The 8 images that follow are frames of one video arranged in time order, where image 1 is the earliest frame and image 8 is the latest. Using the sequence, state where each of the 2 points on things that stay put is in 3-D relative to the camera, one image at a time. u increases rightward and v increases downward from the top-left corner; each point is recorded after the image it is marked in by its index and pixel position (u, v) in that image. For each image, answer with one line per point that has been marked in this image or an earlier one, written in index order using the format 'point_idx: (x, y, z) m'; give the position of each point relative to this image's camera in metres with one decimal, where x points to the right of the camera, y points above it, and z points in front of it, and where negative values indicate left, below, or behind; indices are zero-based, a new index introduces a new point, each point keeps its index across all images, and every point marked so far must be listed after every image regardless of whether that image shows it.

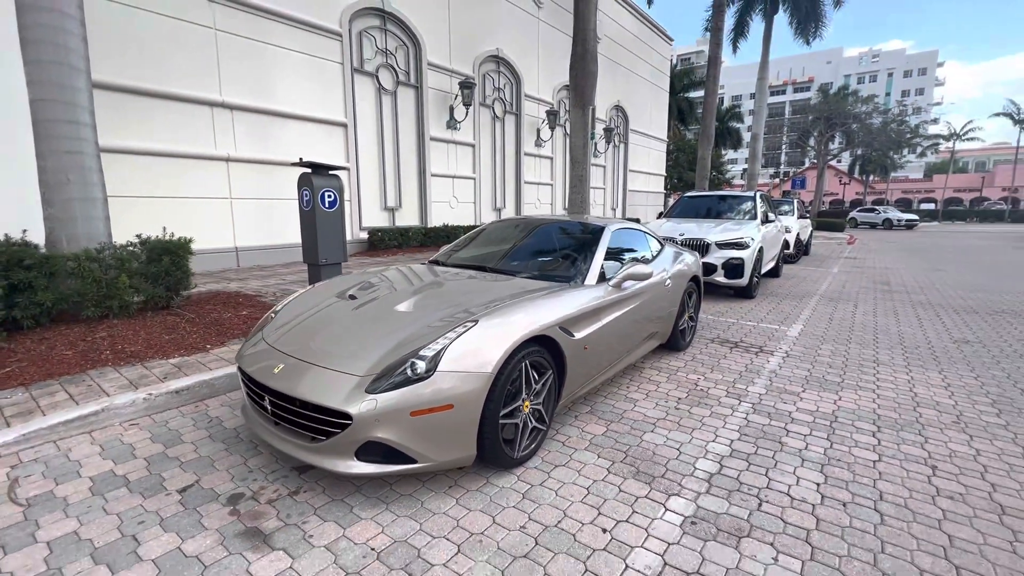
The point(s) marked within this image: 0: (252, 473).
0: (-1.5, -1.1, +2.8) m
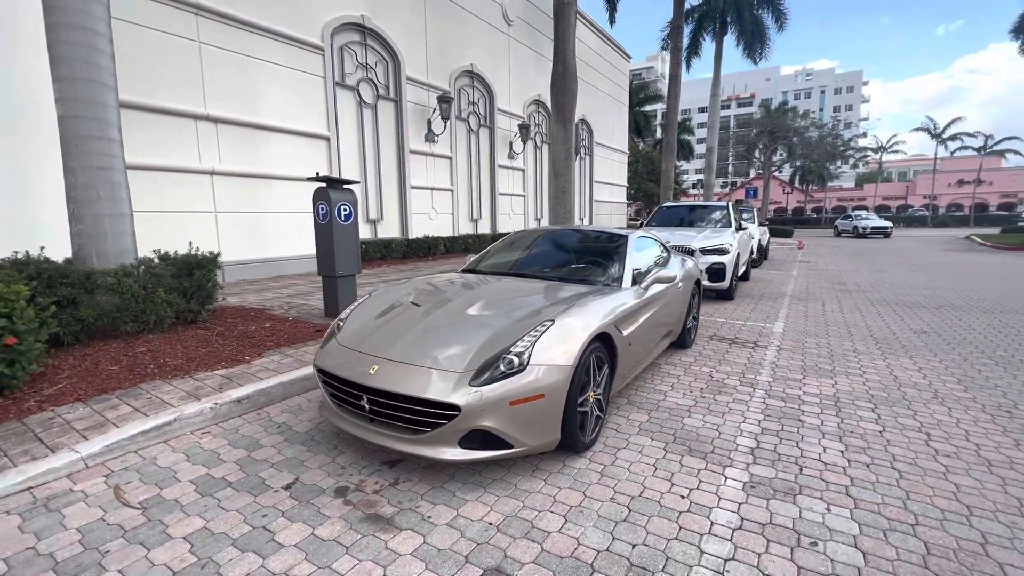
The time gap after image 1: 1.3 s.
0: (-1.0, -1.1, +3.0) m
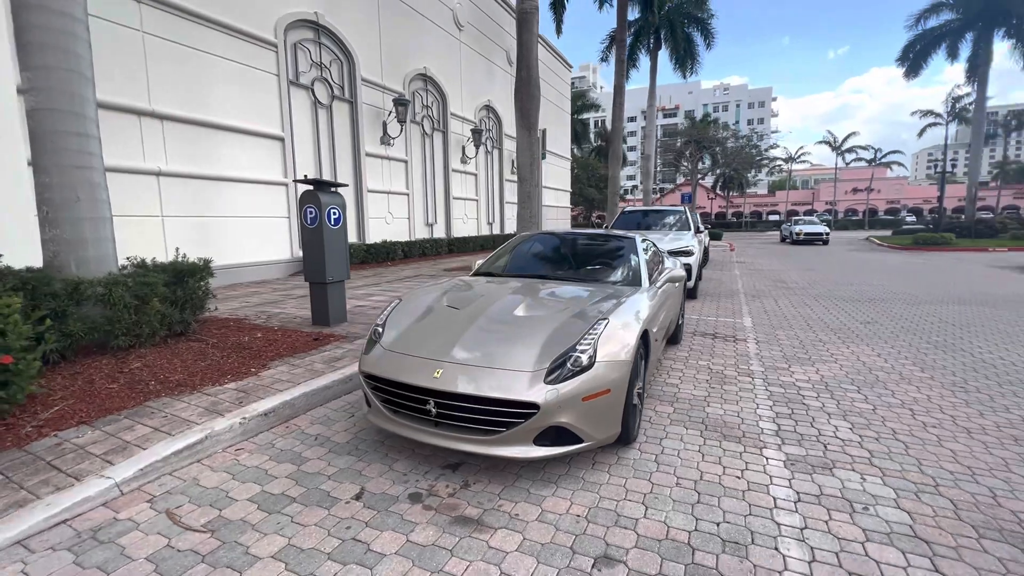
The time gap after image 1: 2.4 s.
0: (-0.6, -1.2, +2.9) m
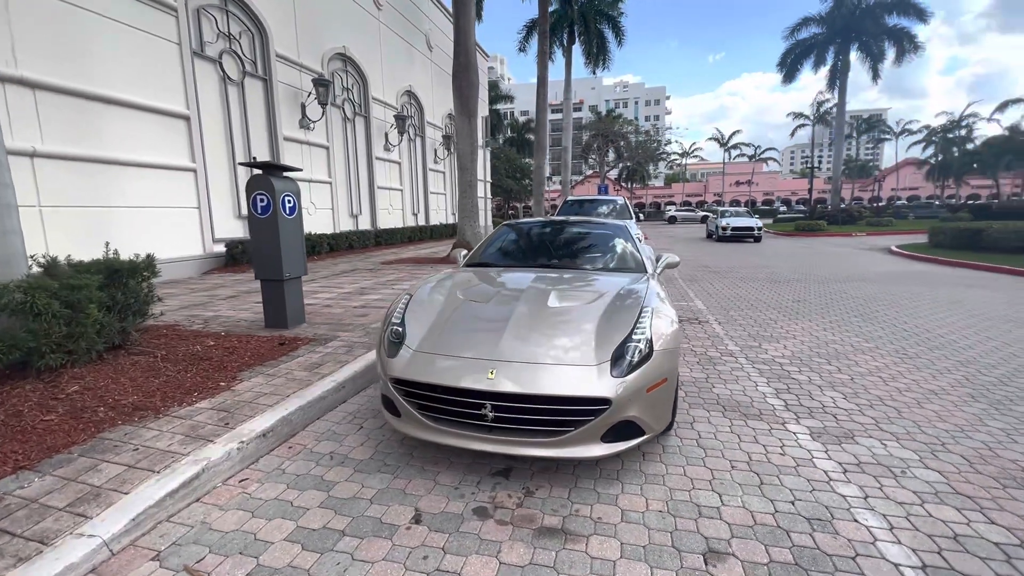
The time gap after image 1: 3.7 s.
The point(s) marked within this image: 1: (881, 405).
0: (-0.3, -1.1, +2.6) m
1: (+3.0, -0.9, +3.8) m
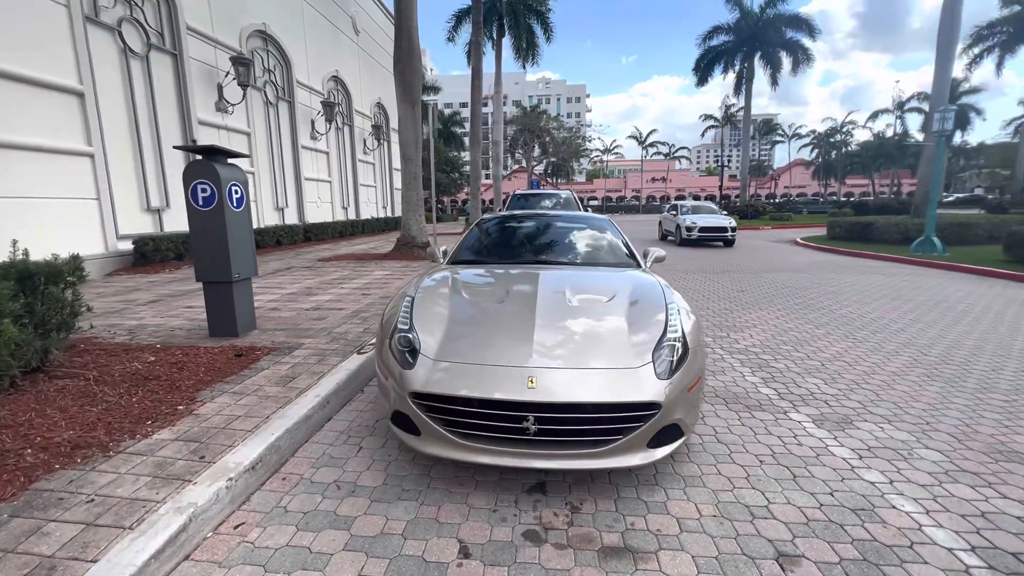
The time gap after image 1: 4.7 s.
0: (-0.1, -1.1, +2.4) m
1: (+3.0, -0.9, +4.1) m
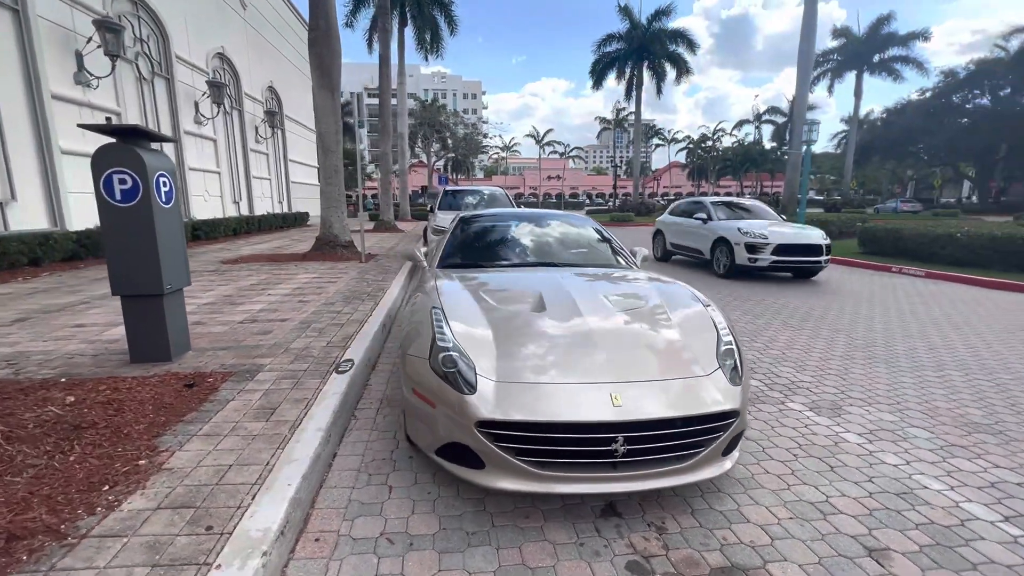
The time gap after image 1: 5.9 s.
0: (+0.3, -1.2, +2.2) m
1: (+3.0, -0.8, +4.4) m
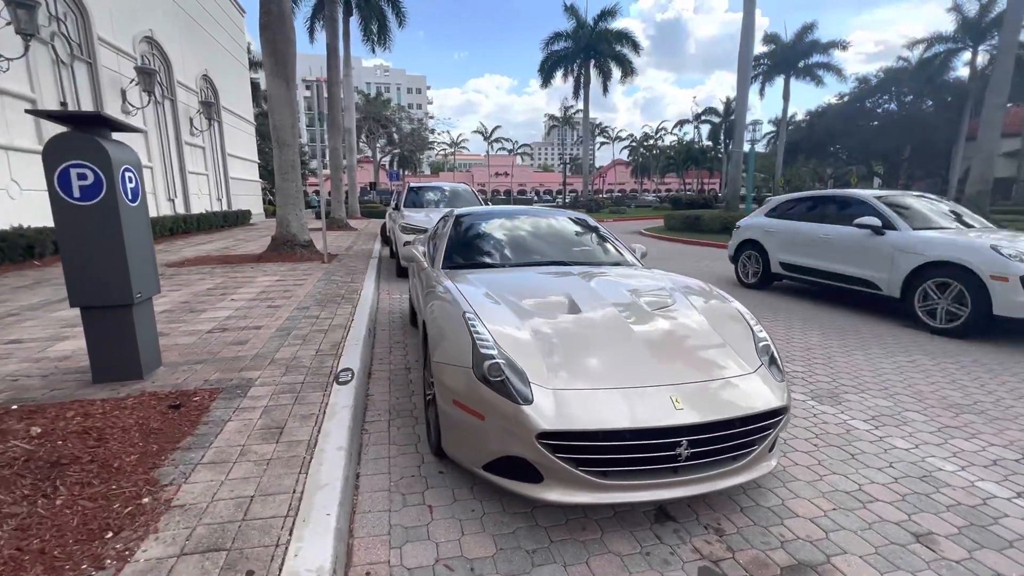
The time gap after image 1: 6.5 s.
0: (+0.6, -1.2, +2.1) m
1: (+3.0, -0.7, +4.6) m
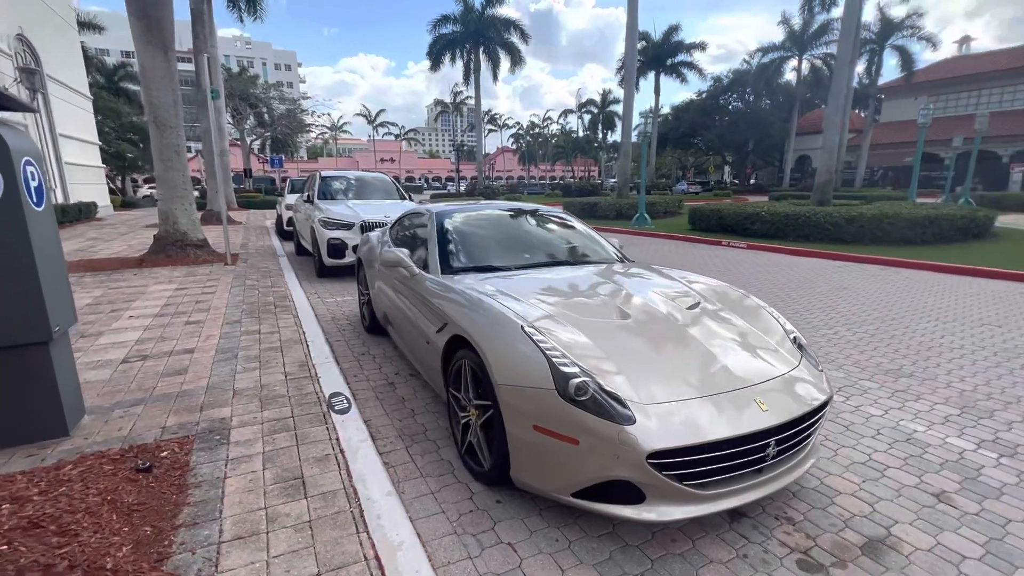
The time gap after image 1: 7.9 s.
0: (+1.1, -1.2, +2.1) m
1: (+2.7, -0.6, +5.1) m
